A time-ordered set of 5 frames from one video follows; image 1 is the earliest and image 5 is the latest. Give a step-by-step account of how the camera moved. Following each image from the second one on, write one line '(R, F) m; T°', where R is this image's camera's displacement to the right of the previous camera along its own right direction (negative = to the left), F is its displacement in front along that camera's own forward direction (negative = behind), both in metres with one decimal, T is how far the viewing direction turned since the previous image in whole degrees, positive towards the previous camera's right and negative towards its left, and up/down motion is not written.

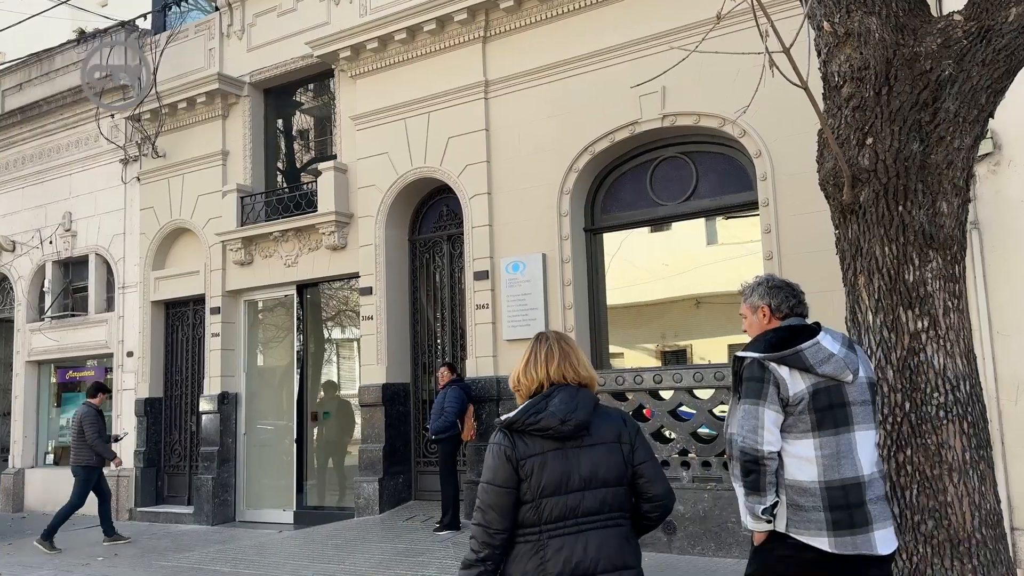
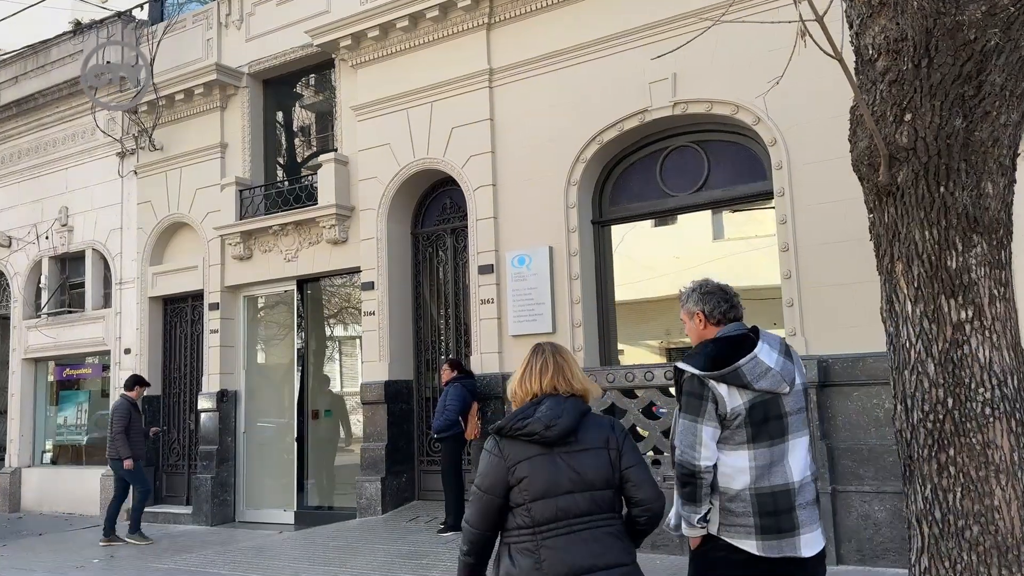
(0.0, +0.3) m; 0°
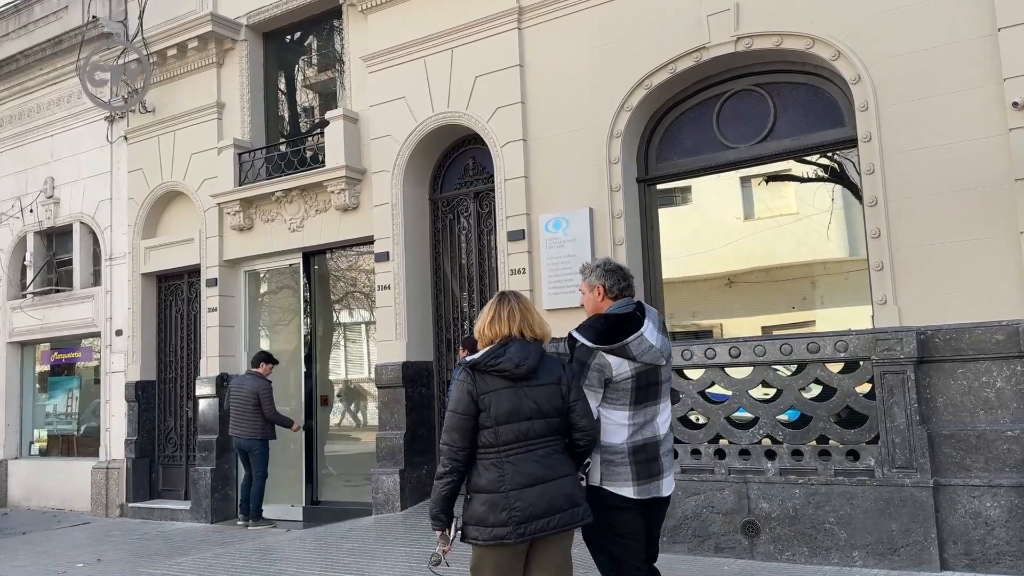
(-0.3, +1.1) m; 0°
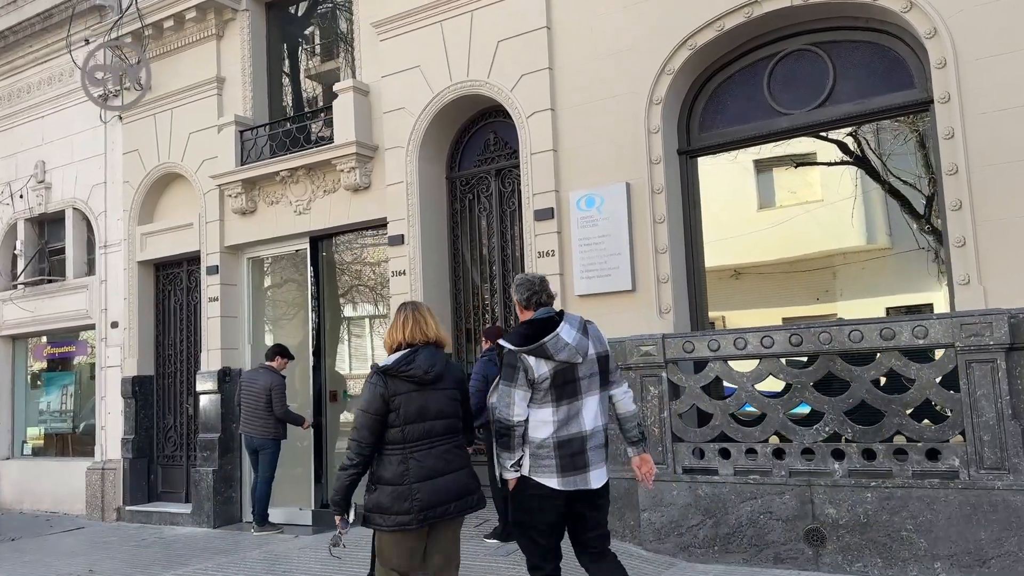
(-0.2, +0.7) m; 0°
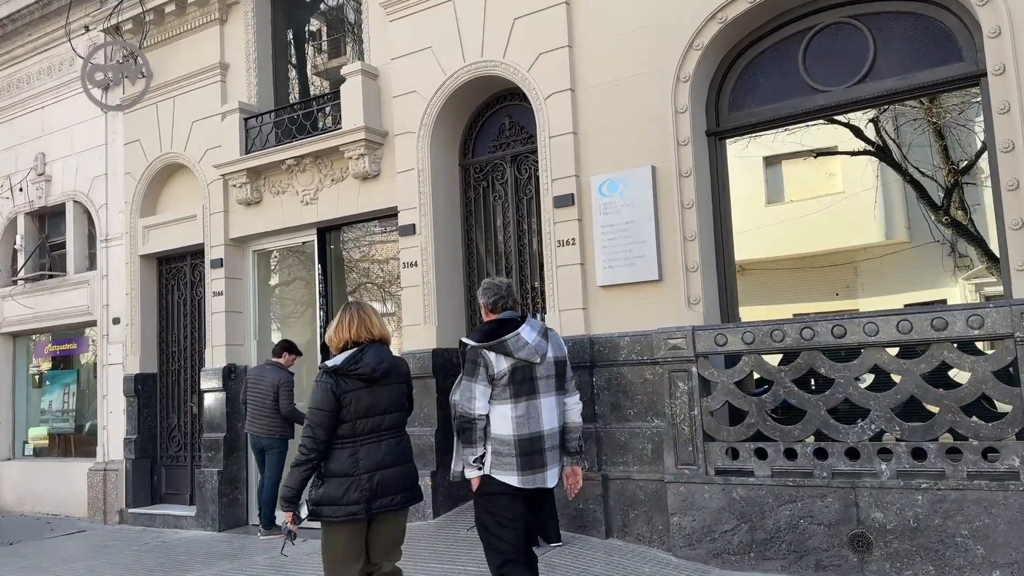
(-0.1, +0.4) m; -1°
